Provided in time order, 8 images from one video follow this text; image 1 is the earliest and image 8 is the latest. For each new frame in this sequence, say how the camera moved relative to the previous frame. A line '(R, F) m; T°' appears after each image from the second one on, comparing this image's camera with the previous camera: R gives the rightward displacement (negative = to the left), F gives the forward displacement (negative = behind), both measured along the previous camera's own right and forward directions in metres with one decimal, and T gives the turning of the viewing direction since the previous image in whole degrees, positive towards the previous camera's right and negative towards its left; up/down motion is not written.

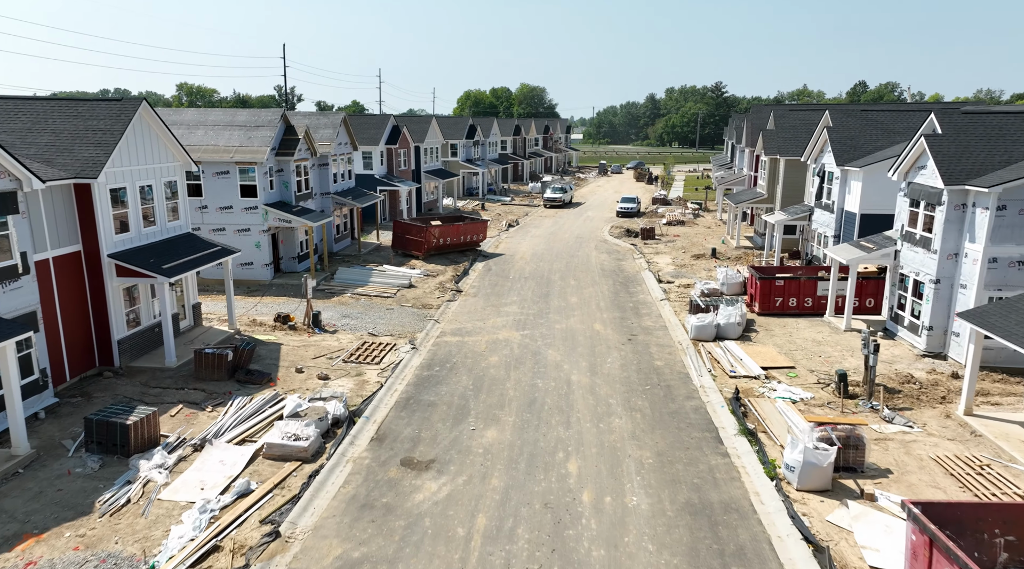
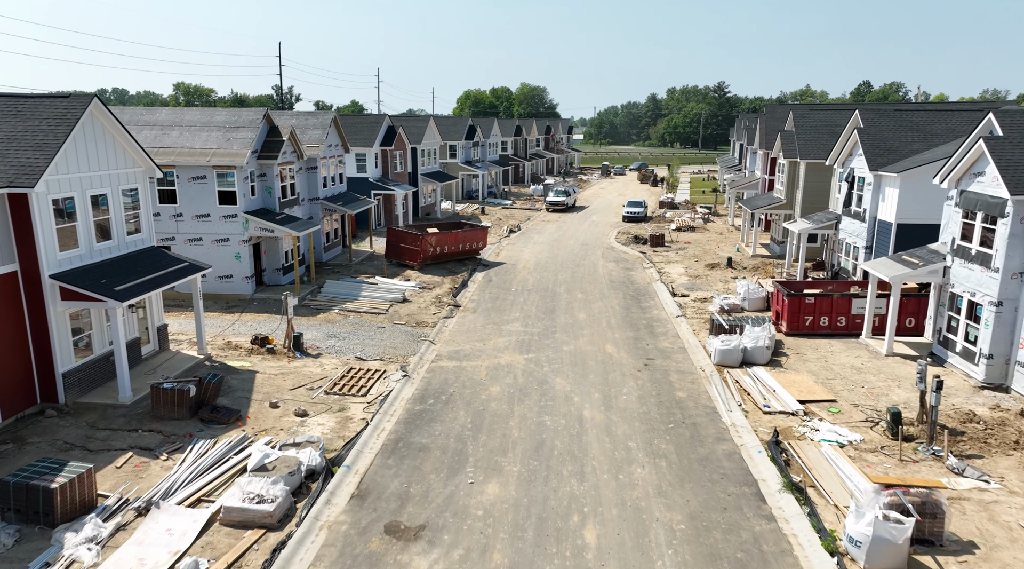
(-0.1, +2.2) m; 0°
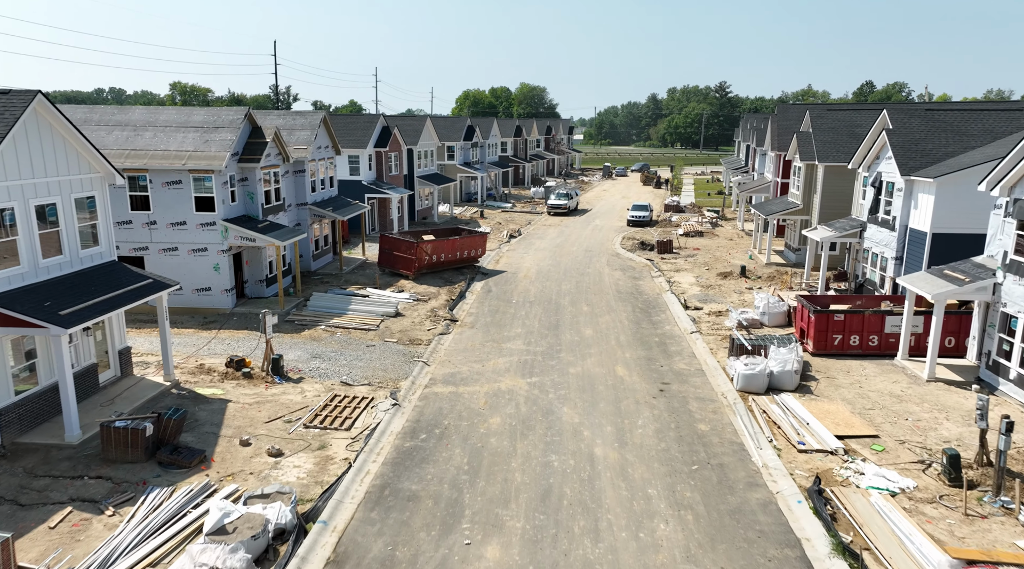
(-0.1, +1.8) m; 0°
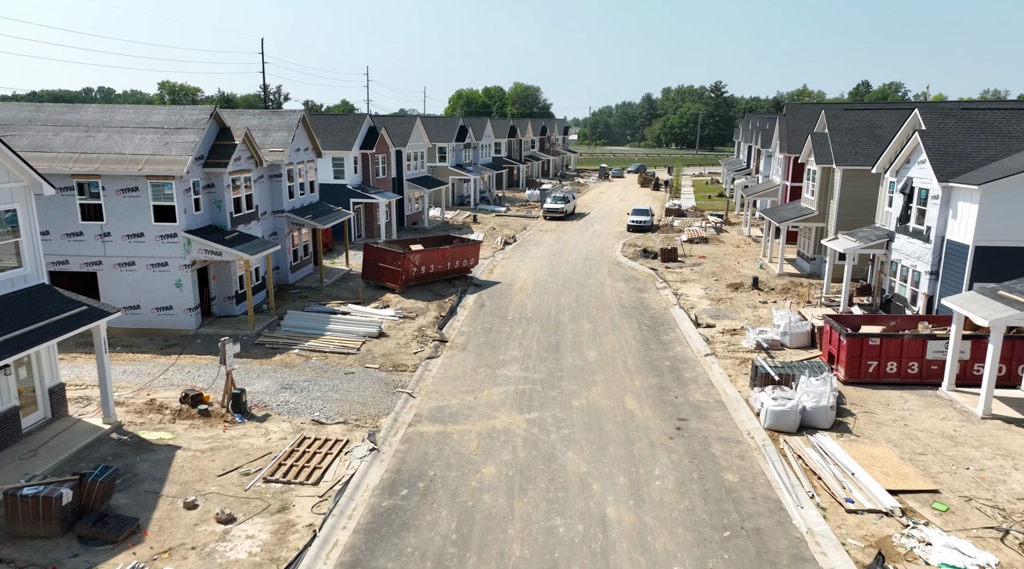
(0.0, +2.2) m; 0°
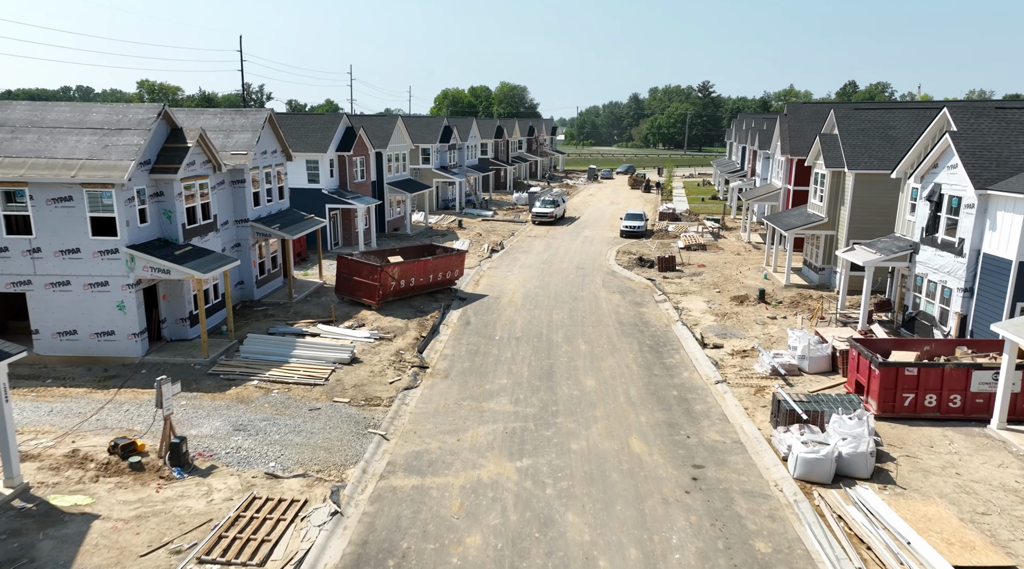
(0.0, +2.2) m; +1°
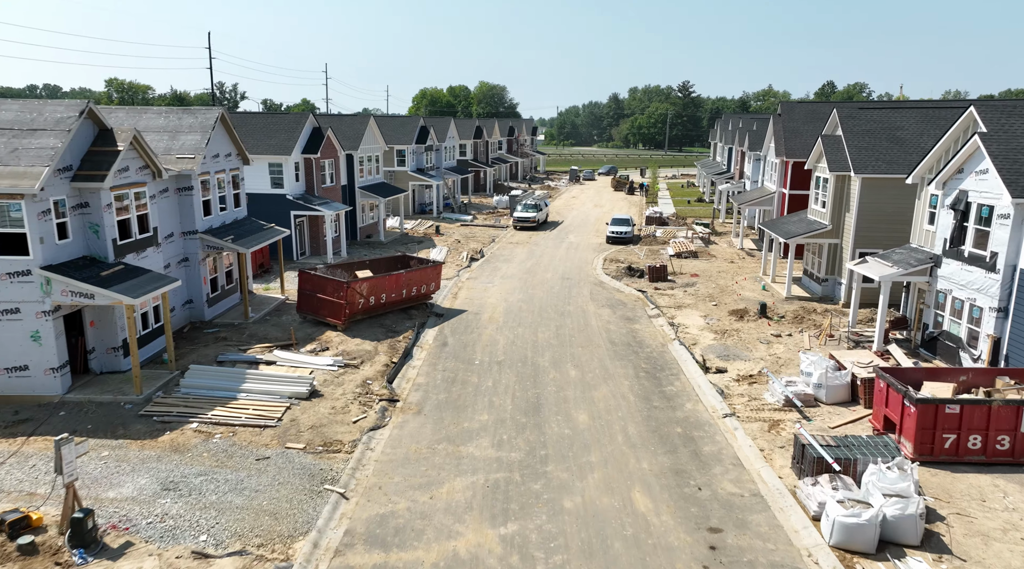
(0.0, +2.2) m; +2°
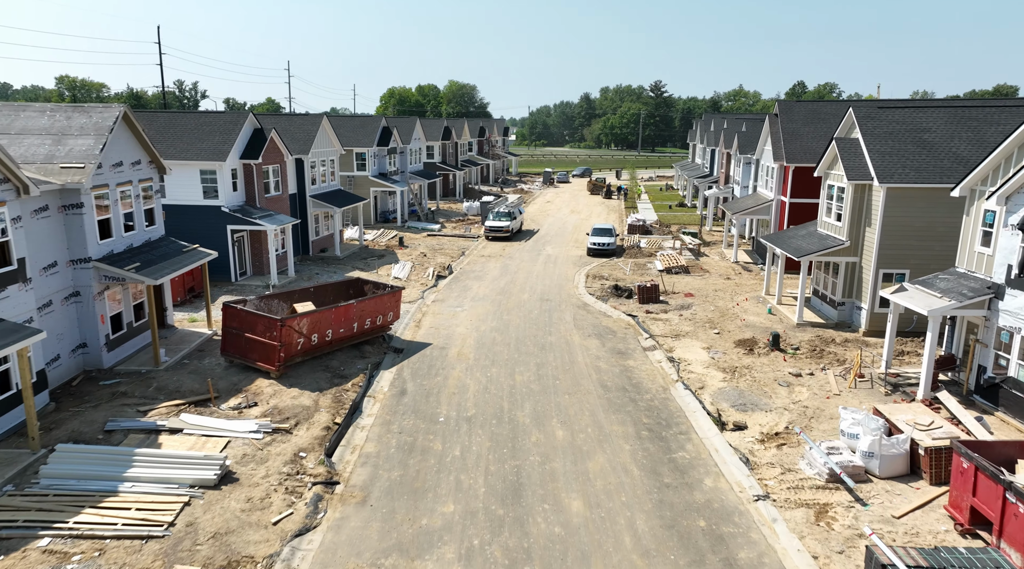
(0.0, +3.7) m; +2°
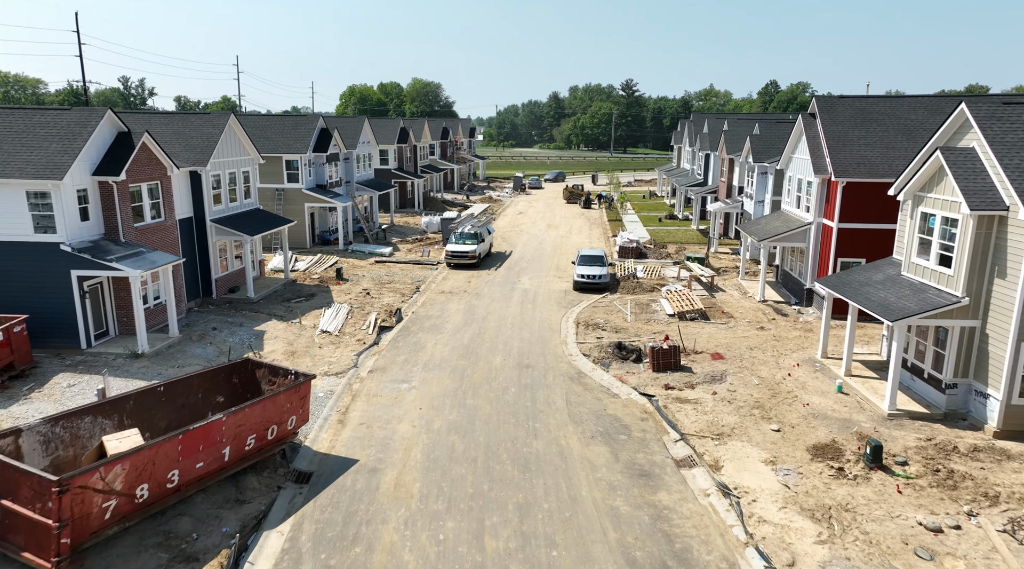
(+0.1, +7.5) m; +3°
